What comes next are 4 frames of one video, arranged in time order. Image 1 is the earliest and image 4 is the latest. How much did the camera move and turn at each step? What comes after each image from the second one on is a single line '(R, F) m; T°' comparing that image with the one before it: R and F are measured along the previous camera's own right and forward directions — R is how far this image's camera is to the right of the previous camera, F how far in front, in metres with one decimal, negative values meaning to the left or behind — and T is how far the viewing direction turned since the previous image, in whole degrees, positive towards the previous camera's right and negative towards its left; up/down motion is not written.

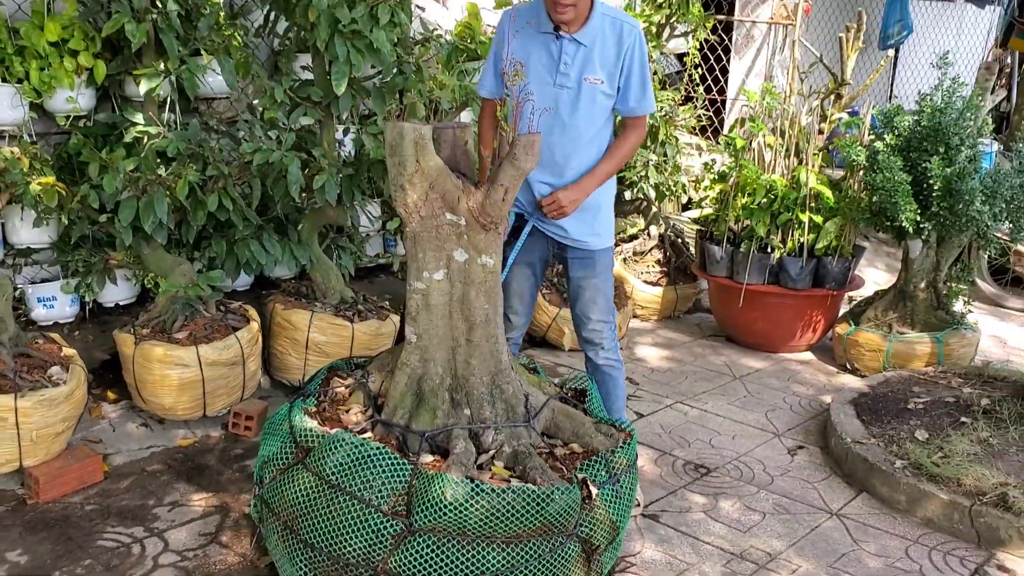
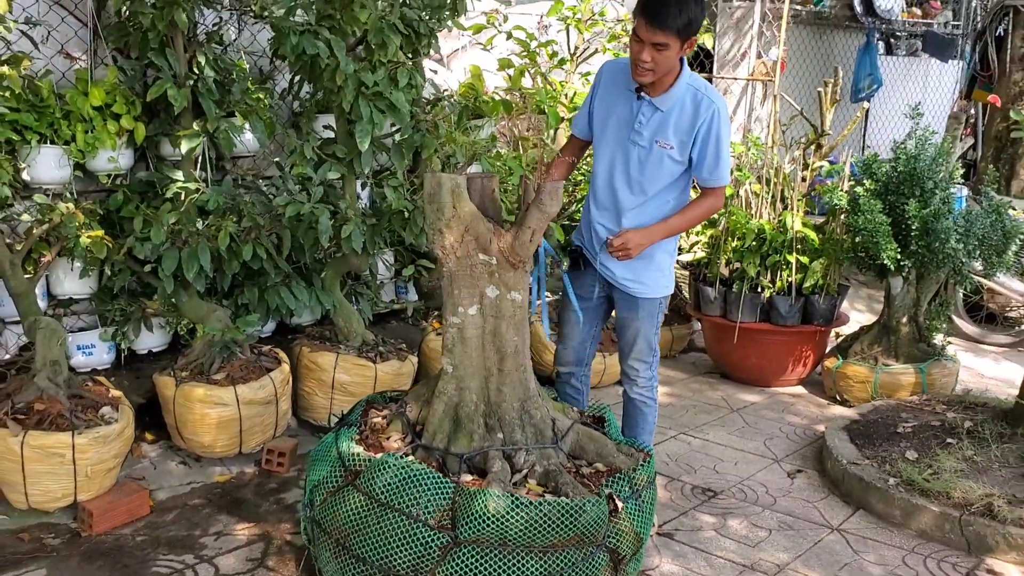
(-0.1, -0.3) m; +1°
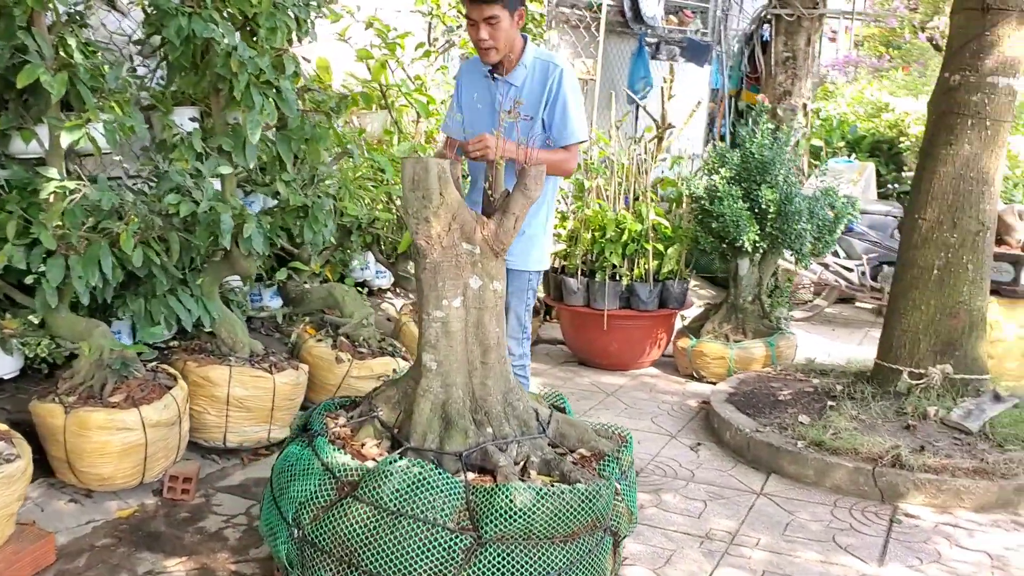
(-0.7, +0.2) m; +16°
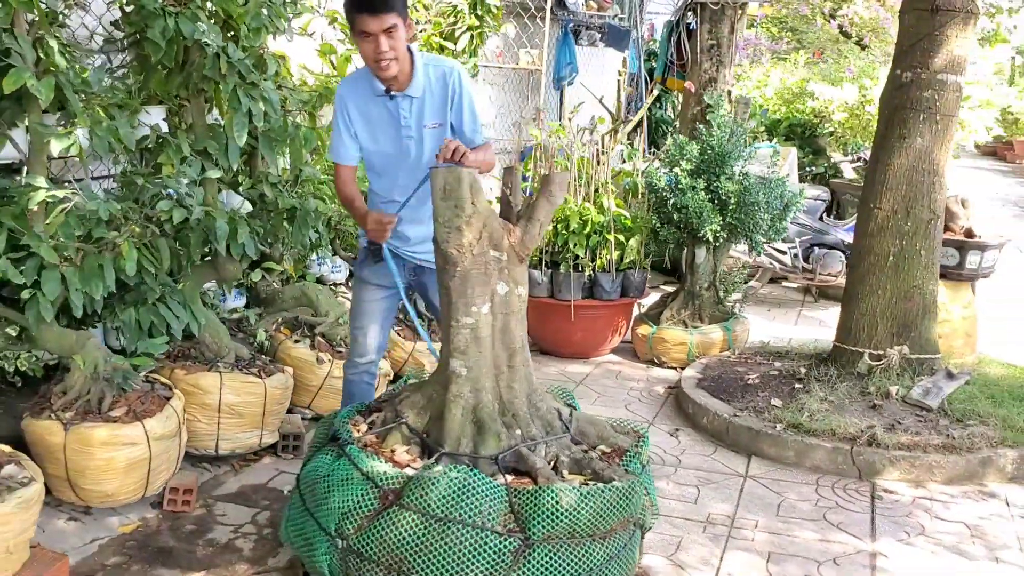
(-0.4, 0.0) m; +6°
